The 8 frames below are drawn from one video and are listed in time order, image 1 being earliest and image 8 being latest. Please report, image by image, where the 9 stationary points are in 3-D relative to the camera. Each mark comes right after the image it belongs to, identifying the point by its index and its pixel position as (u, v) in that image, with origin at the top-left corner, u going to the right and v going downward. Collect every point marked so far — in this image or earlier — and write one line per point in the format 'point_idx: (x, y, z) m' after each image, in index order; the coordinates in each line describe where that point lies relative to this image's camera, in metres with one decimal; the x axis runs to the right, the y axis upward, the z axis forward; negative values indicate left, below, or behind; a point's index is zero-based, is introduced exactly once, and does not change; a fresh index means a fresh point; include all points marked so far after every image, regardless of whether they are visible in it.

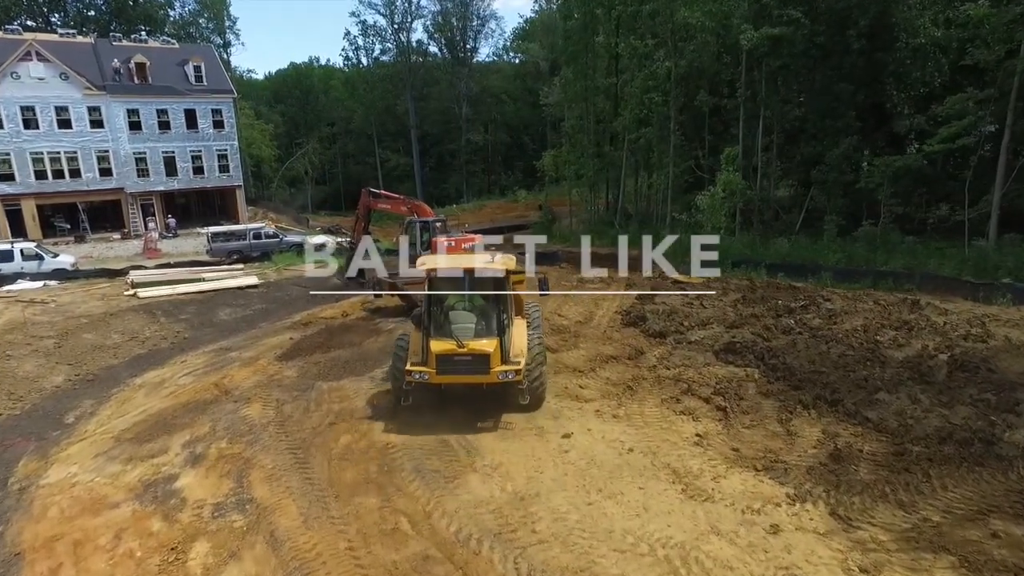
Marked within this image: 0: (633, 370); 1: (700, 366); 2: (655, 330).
0: (+2.3, -1.5, +11.3) m
1: (+3.4, -1.4, +11.2) m
2: (+3.1, -0.9, +13.4) m
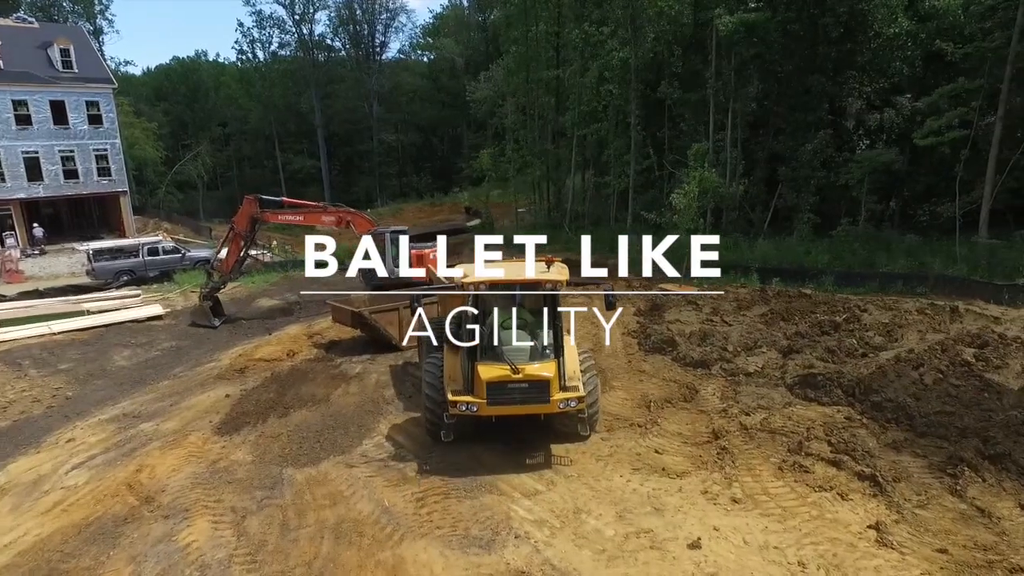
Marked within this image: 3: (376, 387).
0: (+2.8, -1.9, +8.9) m
1: (+3.9, -1.7, +8.9) m
2: (+3.3, -1.3, +11.1) m
3: (-2.3, -1.7, +10.5) m
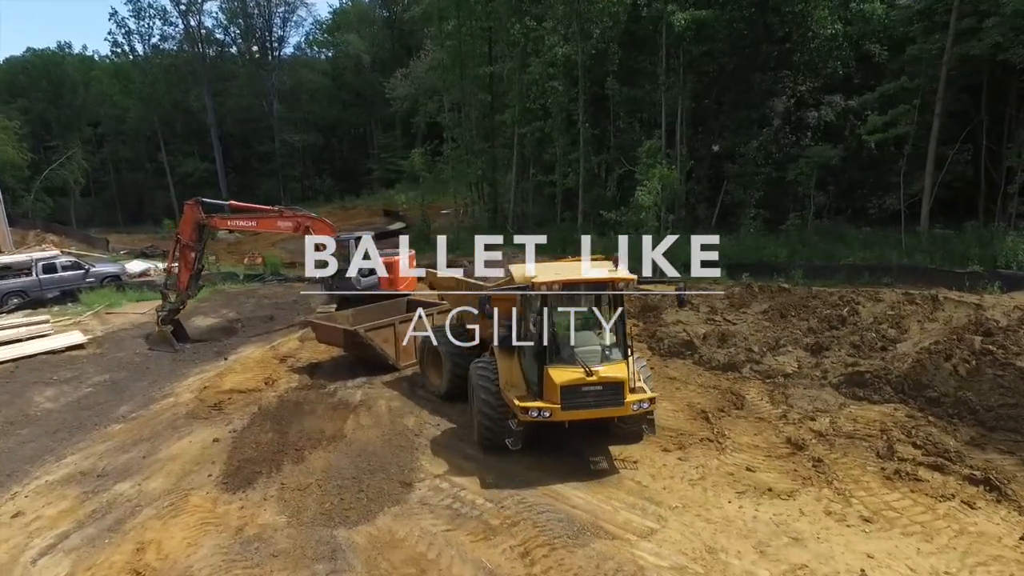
0: (+3.5, -1.9, +8.4) m
1: (+4.6, -1.7, +8.6) m
2: (+3.6, -1.3, +10.6) m
3: (-1.8, -1.9, +9.2) m
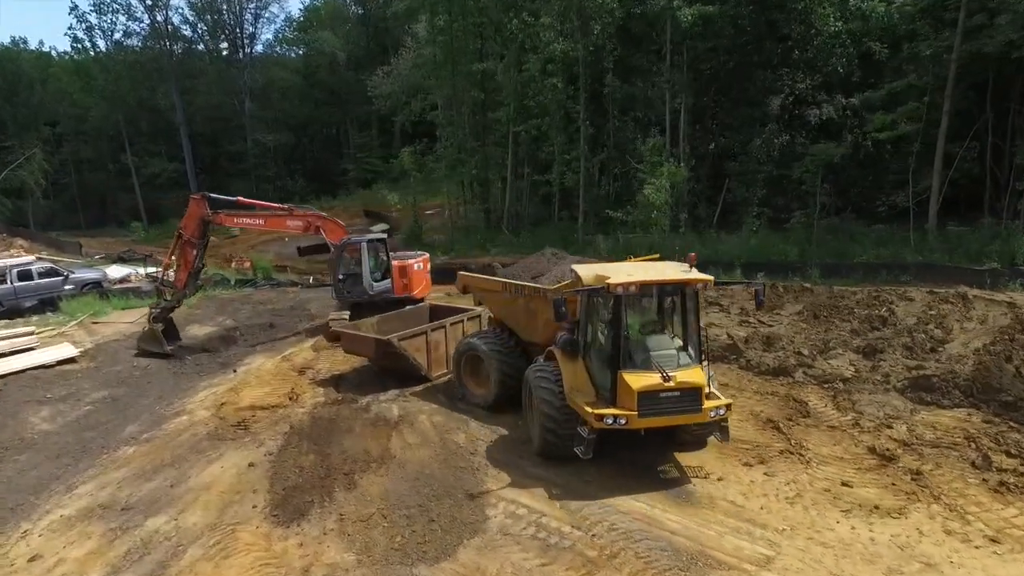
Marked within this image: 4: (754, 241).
0: (+4.3, -1.9, +8.0) m
1: (+5.4, -1.7, +8.3) m
2: (+4.3, -1.3, +10.2) m
3: (-1.0, -2.0, +8.5) m
4: (+7.8, +1.5, +19.9) m
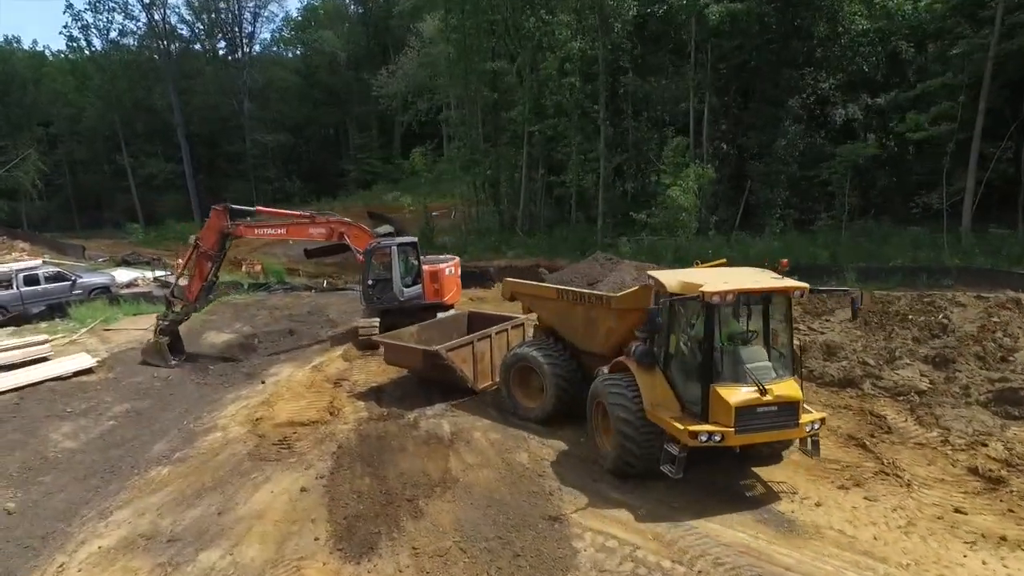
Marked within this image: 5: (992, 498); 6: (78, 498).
0: (+5.1, -2.0, +7.5) m
1: (+6.2, -1.8, +7.8) m
2: (+5.1, -1.4, +9.7) m
3: (-0.2, -2.1, +8.0) m
4: (+8.5, +1.4, +19.5) m
5: (+5.0, -2.2, +6.4) m
6: (-5.6, -2.7, +7.9) m
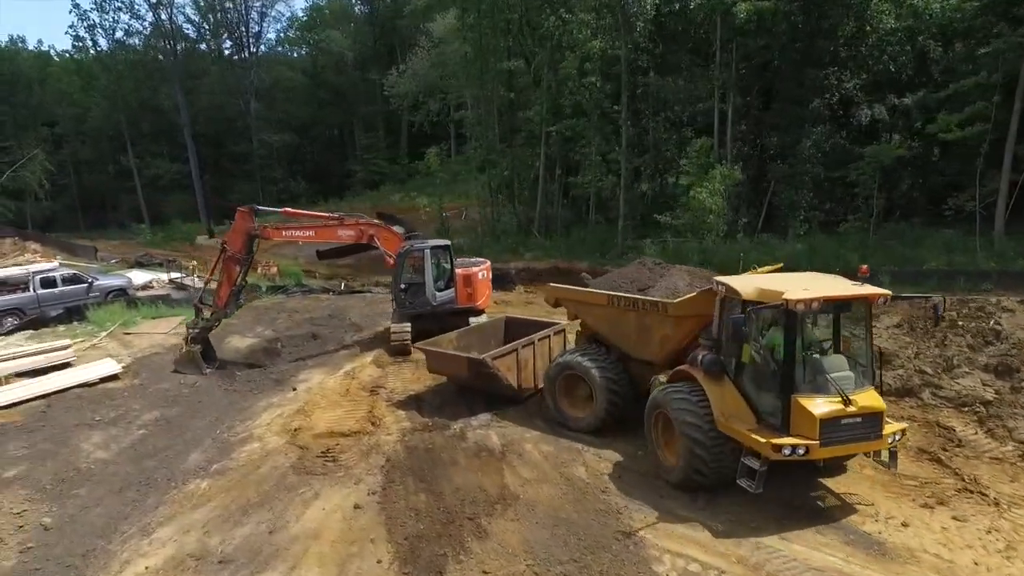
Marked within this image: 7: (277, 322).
0: (+5.8, -2.1, +7.1) m
1: (+6.9, -1.9, +7.4) m
2: (+5.8, -1.5, +9.4) m
3: (+0.5, -2.2, +7.6) m
4: (+9.2, +1.3, +19.1) m
5: (+5.7, -2.3, +6.1) m
6: (-4.9, -2.8, +7.6) m
7: (-6.4, -0.9, +17.0) m
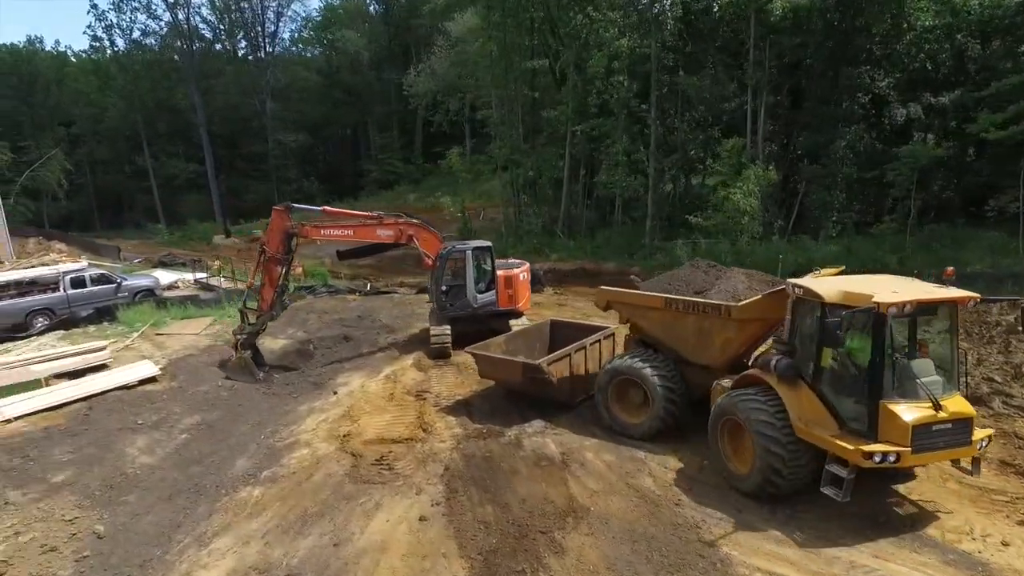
0: (+6.6, -2.1, +6.8) m
1: (+7.7, -2.0, +7.1) m
2: (+6.6, -1.5, +9.0) m
3: (+1.3, -2.2, +7.4) m
4: (+10.1, +1.2, +18.7) m
5: (+6.4, -2.3, +5.8) m
6: (-4.1, -2.8, +7.4) m
7: (-5.5, -0.9, +16.8) m
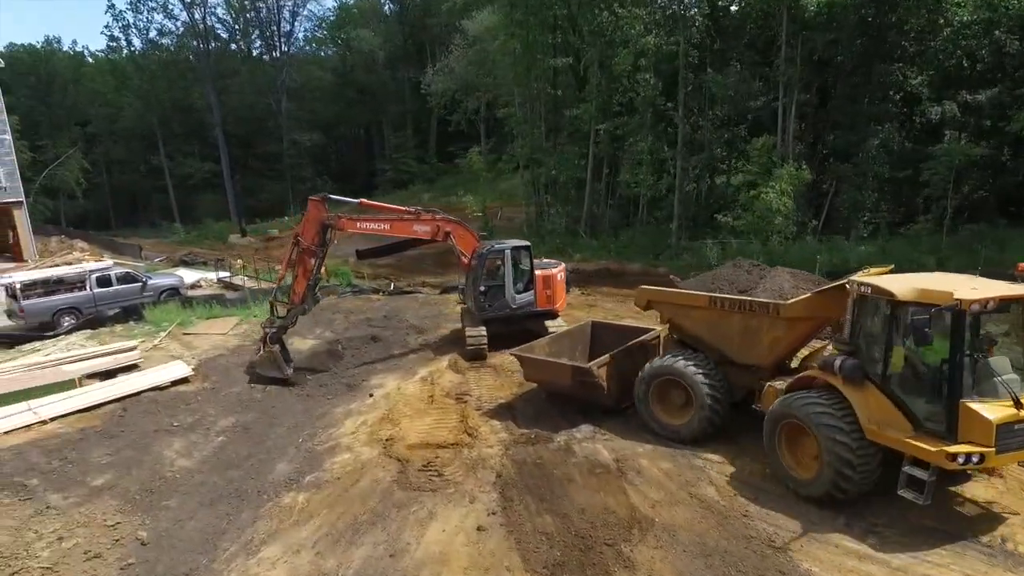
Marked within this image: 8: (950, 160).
0: (+7.2, -2.2, +6.4) m
1: (+8.3, -2.0, +6.7) m
2: (+7.2, -1.6, +8.7) m
3: (+1.9, -2.2, +7.1) m
4: (+10.9, +1.1, +18.3) m
5: (+7.0, -2.4, +5.4) m
6: (-3.5, -2.8, +7.2) m
7: (-4.7, -0.9, +16.6) m
8: (+13.9, +4.0, +19.6) m
